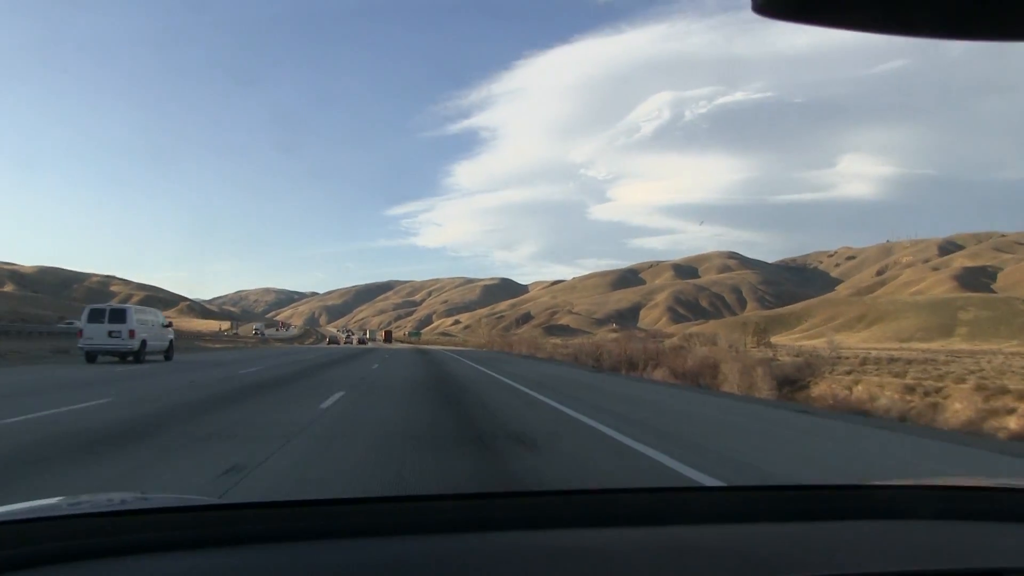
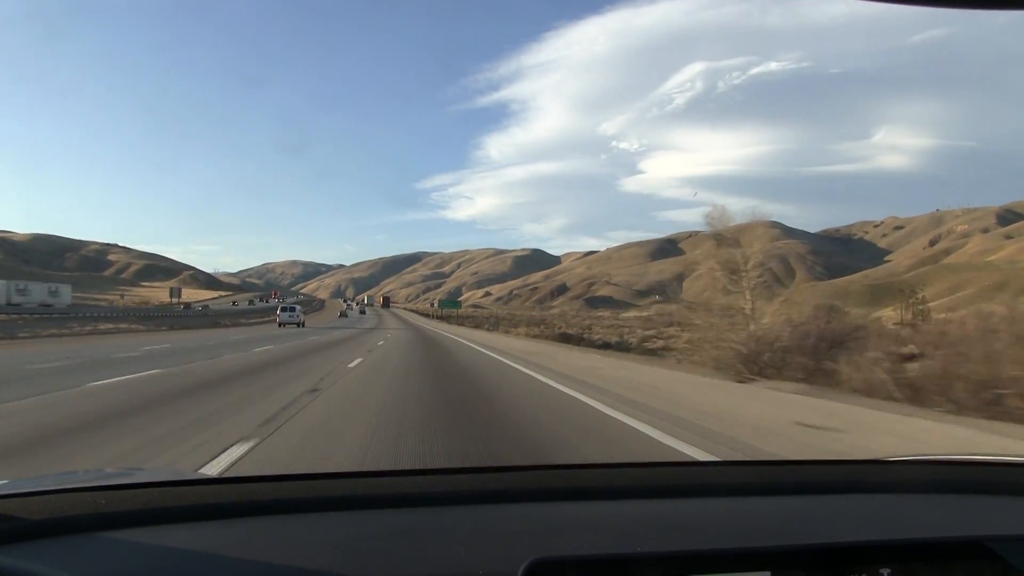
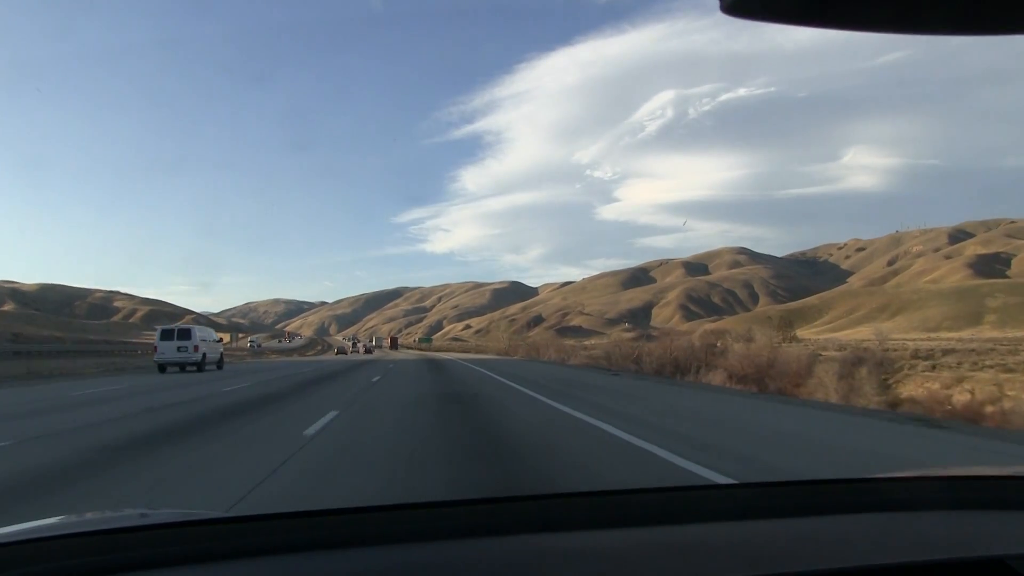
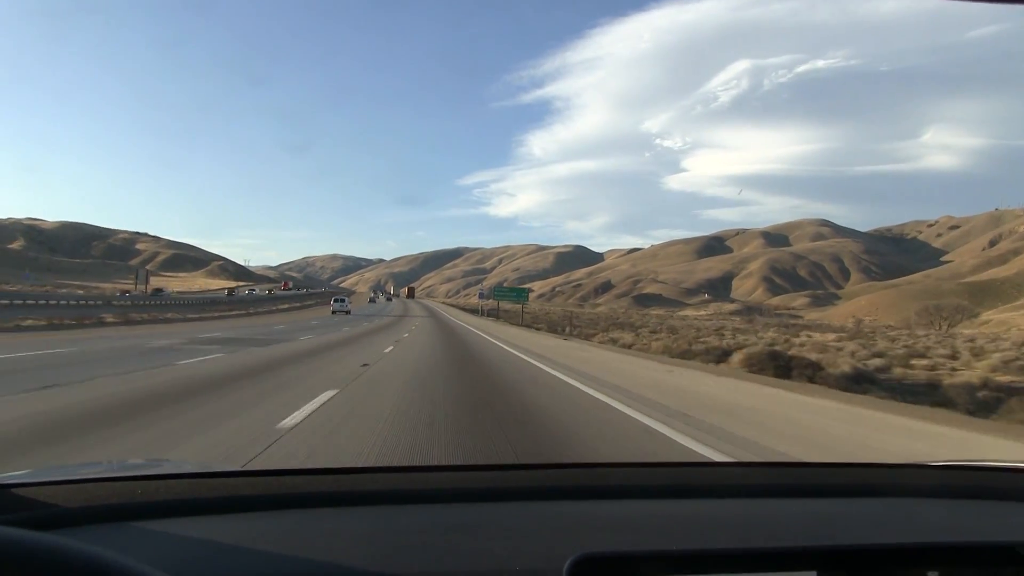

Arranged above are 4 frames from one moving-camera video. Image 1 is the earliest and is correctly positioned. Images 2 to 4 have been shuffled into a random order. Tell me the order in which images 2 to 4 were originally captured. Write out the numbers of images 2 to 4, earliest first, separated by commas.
3, 2, 4
